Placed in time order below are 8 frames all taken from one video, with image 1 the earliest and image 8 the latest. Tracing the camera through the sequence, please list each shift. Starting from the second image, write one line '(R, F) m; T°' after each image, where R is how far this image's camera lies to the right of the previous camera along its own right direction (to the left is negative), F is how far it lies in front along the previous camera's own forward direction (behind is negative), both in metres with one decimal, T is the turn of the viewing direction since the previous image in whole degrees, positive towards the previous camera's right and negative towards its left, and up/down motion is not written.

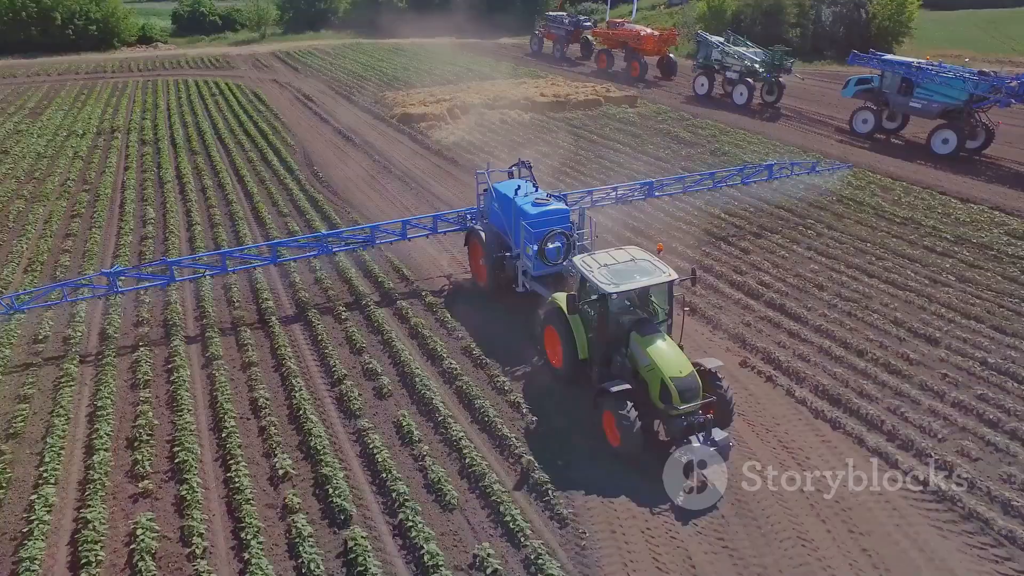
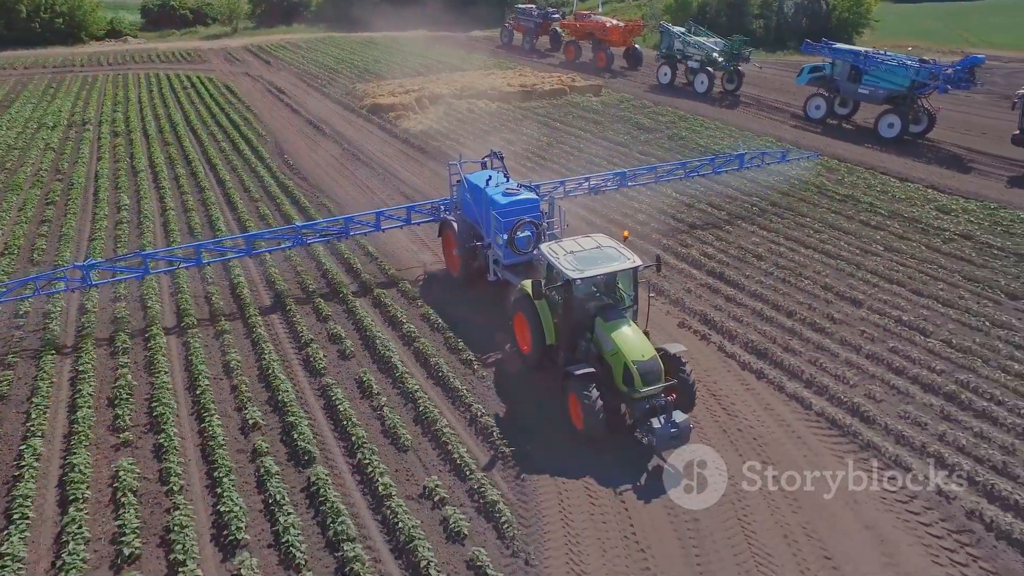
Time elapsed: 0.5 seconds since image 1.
(+0.4, -0.8) m; +2°
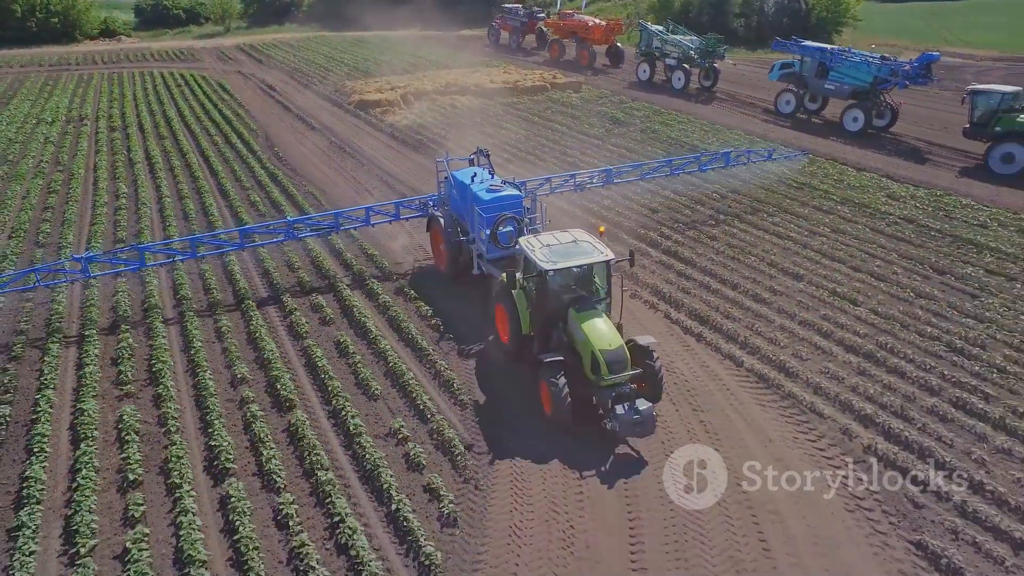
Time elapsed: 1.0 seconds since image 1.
(+0.5, -1.0) m; 0°
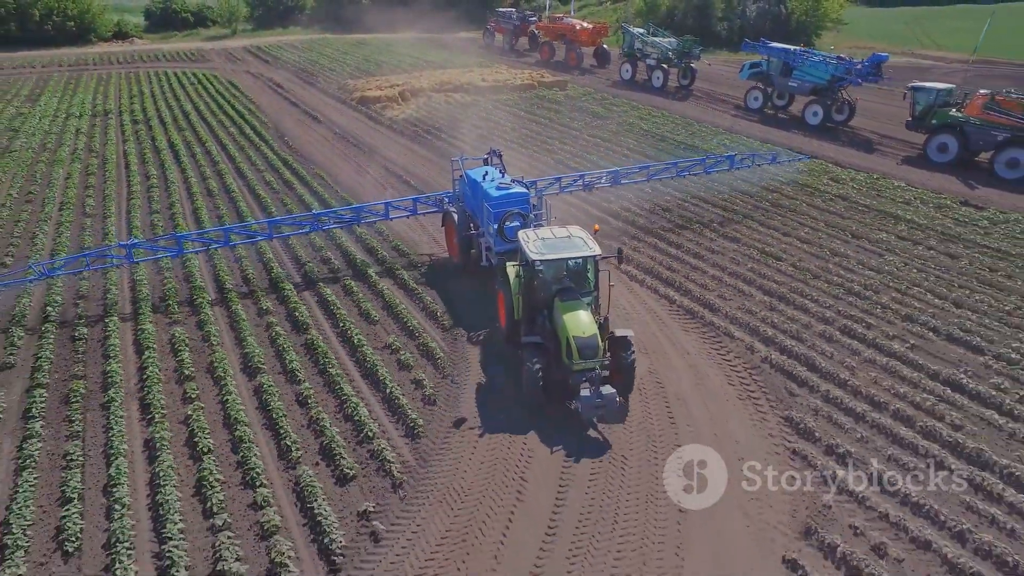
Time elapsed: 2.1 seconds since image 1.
(+0.5, -2.2) m; 0°
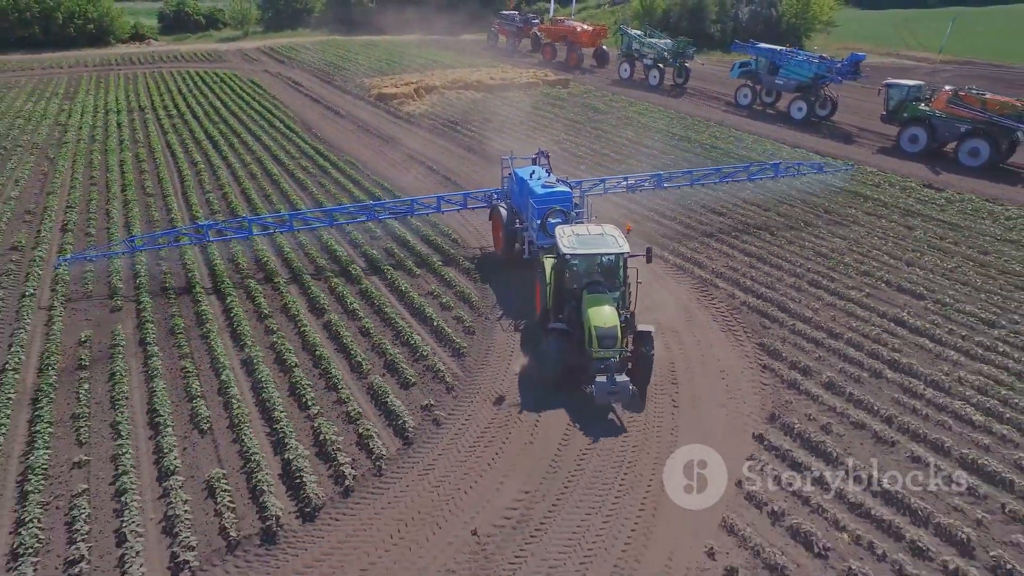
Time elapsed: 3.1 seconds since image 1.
(-0.5, -2.1) m; 0°
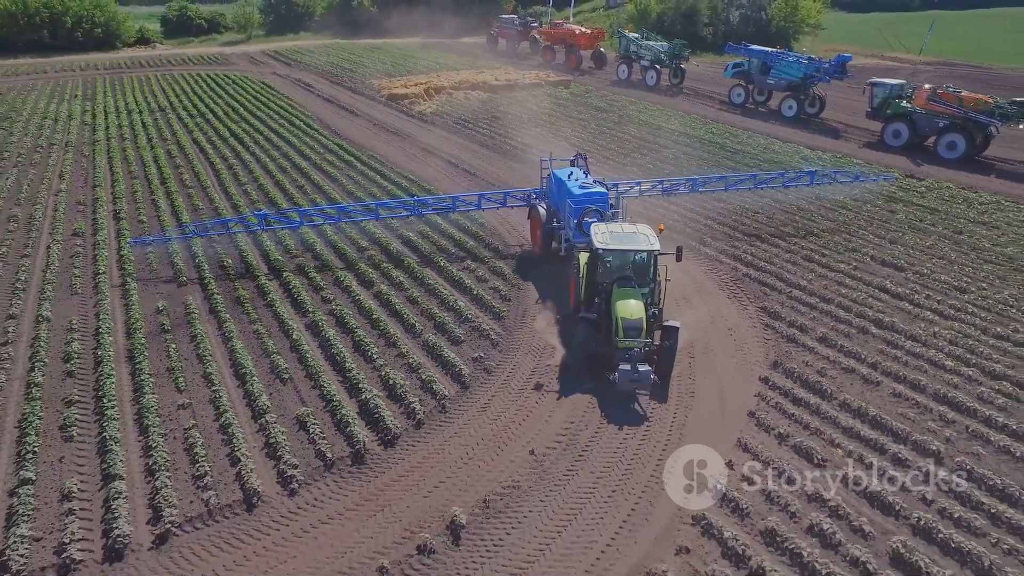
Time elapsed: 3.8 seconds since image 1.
(-0.8, -1.4) m; +1°
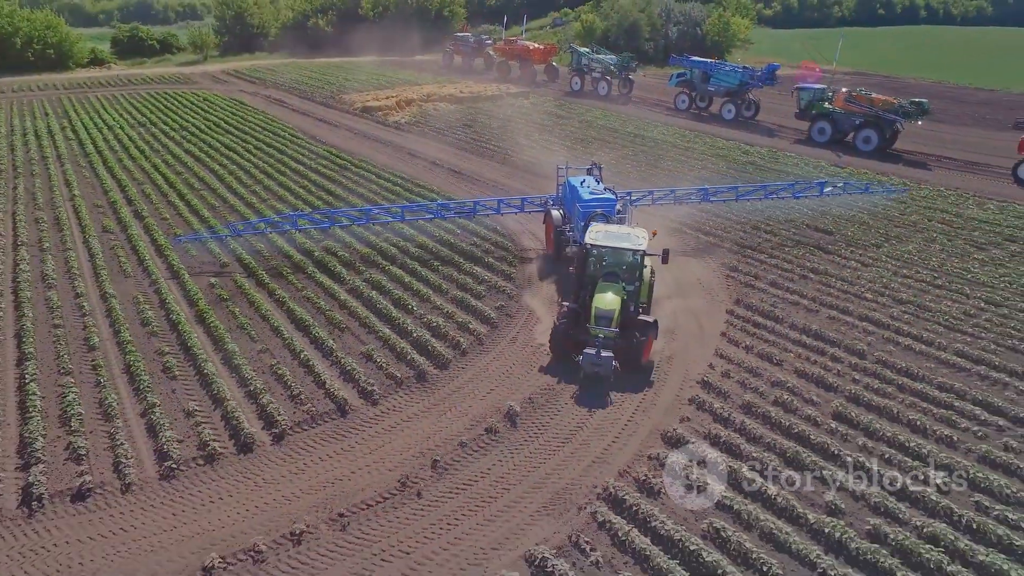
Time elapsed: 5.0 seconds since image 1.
(-1.4, -2.3) m; +5°
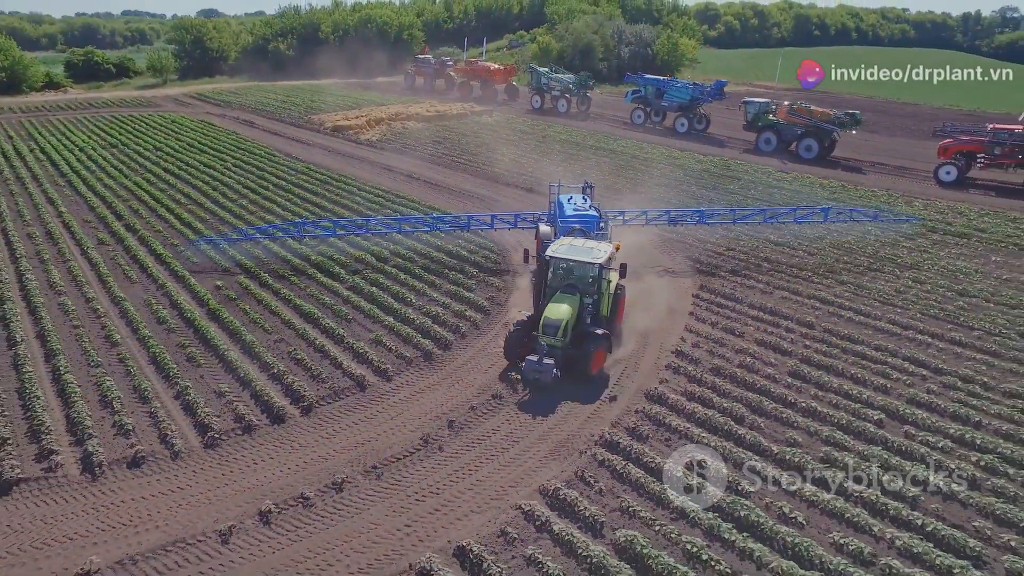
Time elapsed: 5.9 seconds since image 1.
(-0.7, -1.3) m; +4°
